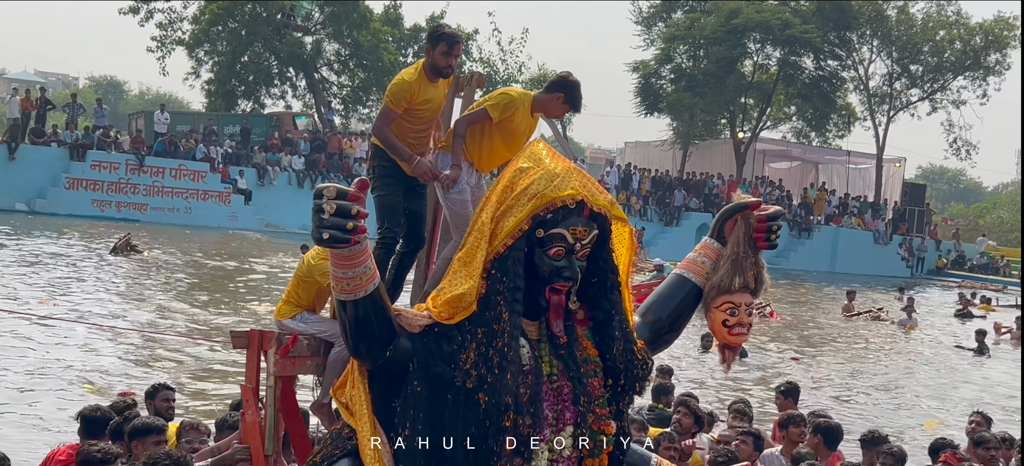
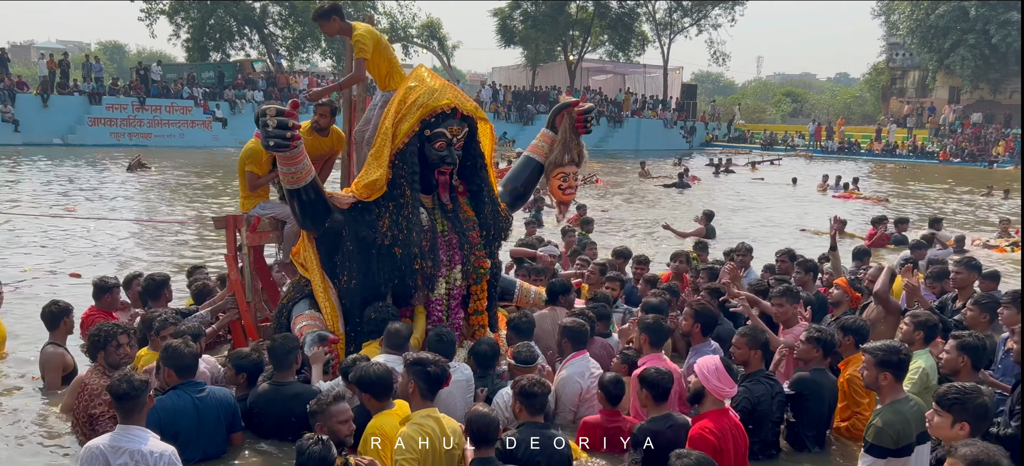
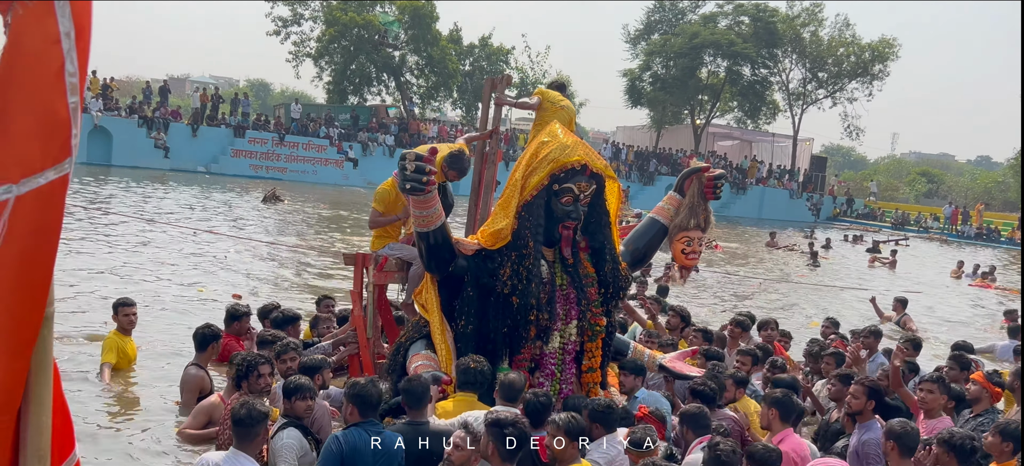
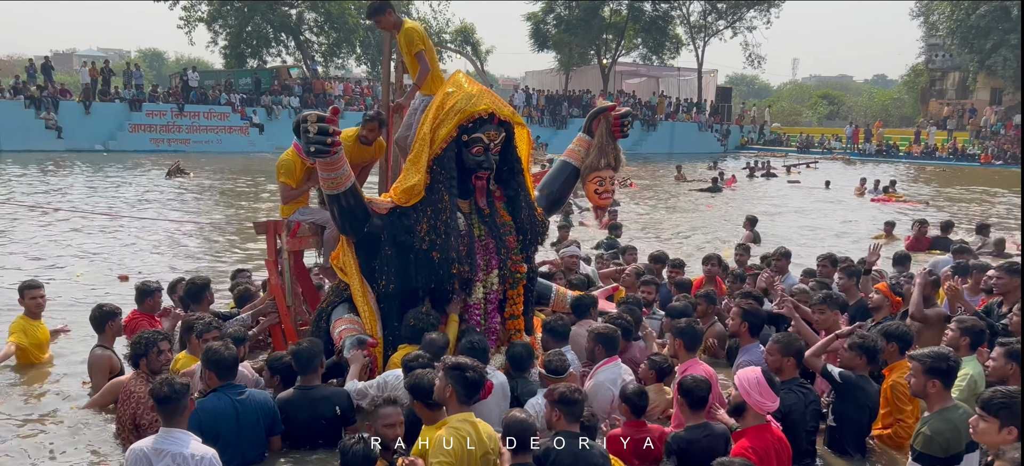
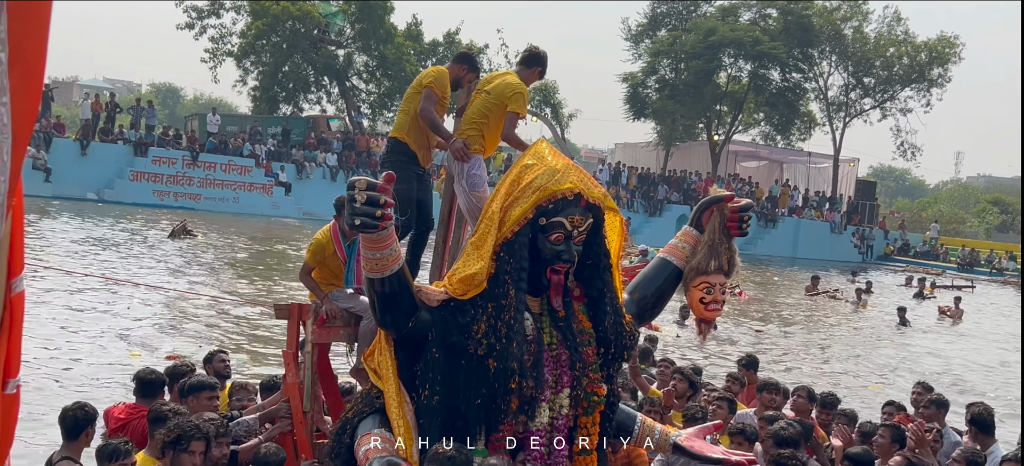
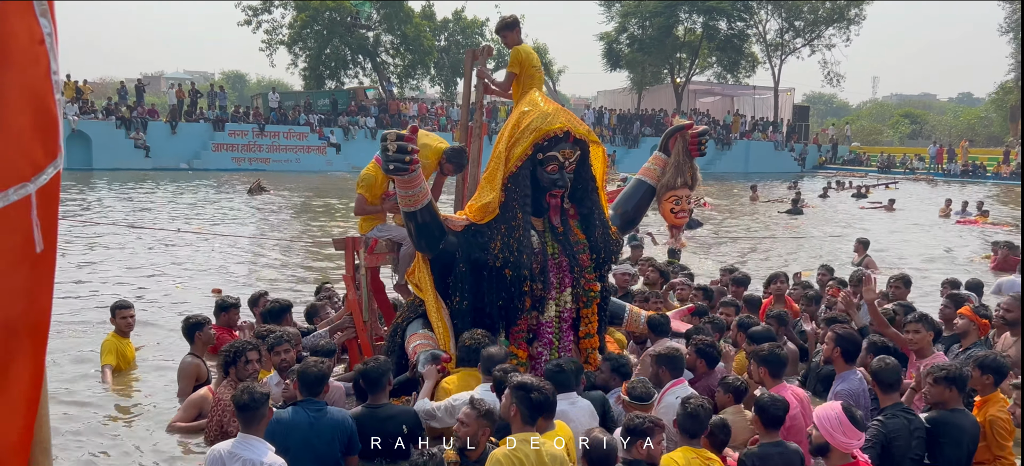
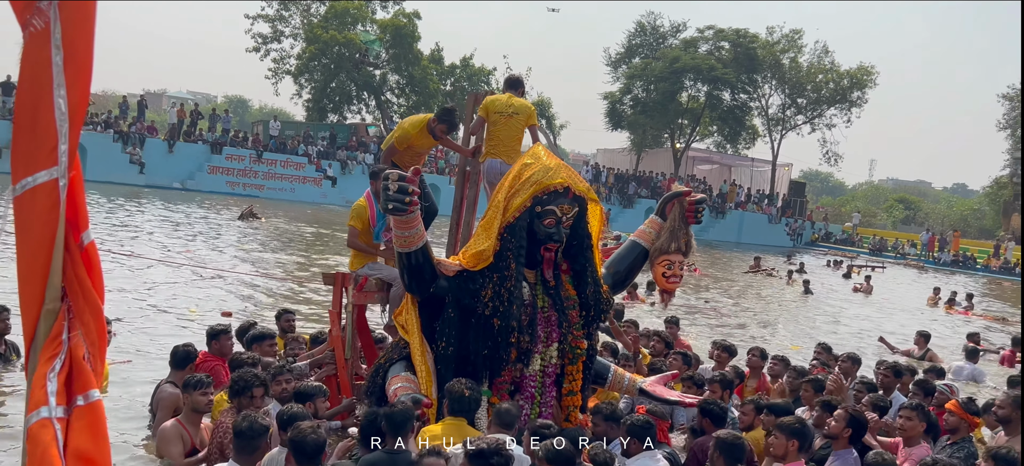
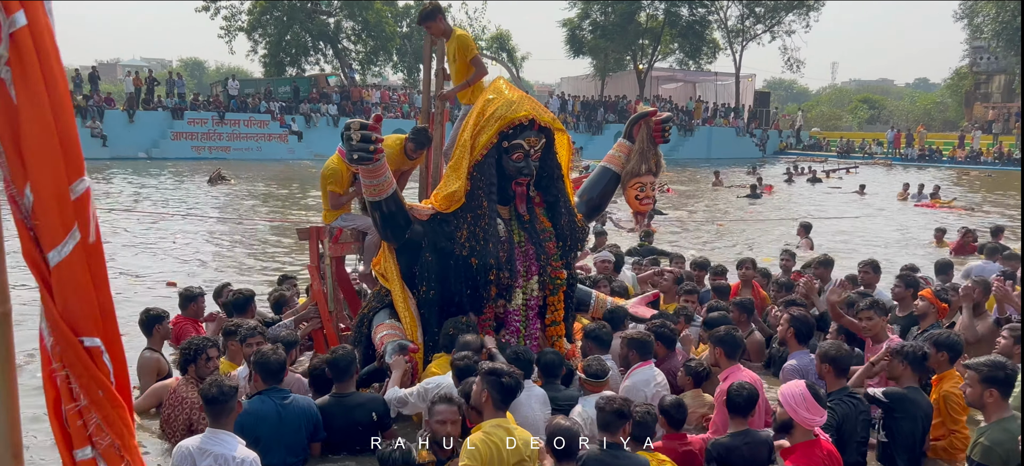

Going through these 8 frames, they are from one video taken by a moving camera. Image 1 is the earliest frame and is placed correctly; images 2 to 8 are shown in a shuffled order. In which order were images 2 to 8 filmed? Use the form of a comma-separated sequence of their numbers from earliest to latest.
5, 7, 3, 6, 8, 4, 2
